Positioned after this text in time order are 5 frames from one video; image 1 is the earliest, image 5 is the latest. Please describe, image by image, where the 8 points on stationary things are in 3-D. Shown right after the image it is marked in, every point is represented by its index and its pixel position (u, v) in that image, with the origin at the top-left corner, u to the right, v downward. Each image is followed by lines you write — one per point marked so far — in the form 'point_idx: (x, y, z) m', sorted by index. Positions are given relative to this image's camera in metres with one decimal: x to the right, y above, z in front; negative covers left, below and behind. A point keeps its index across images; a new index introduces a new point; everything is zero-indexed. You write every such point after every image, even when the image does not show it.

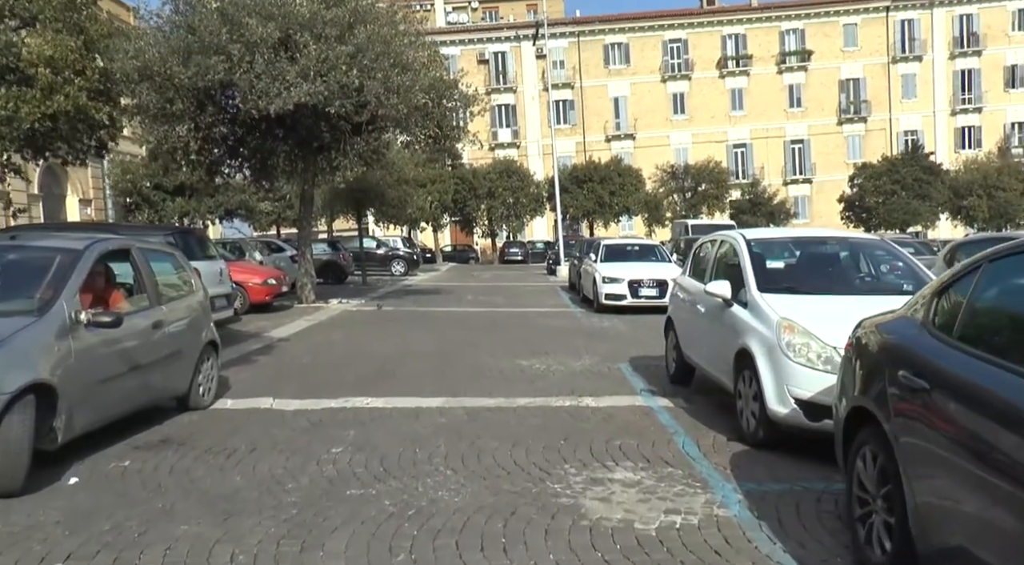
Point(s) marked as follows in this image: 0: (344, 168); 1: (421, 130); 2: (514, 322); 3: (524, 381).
0: (-3.5, +2.4, +18.7) m
1: (-2.0, +3.2, +18.9) m
2: (0.0, -0.7, +16.9) m
3: (+0.2, -1.1, +9.7) m
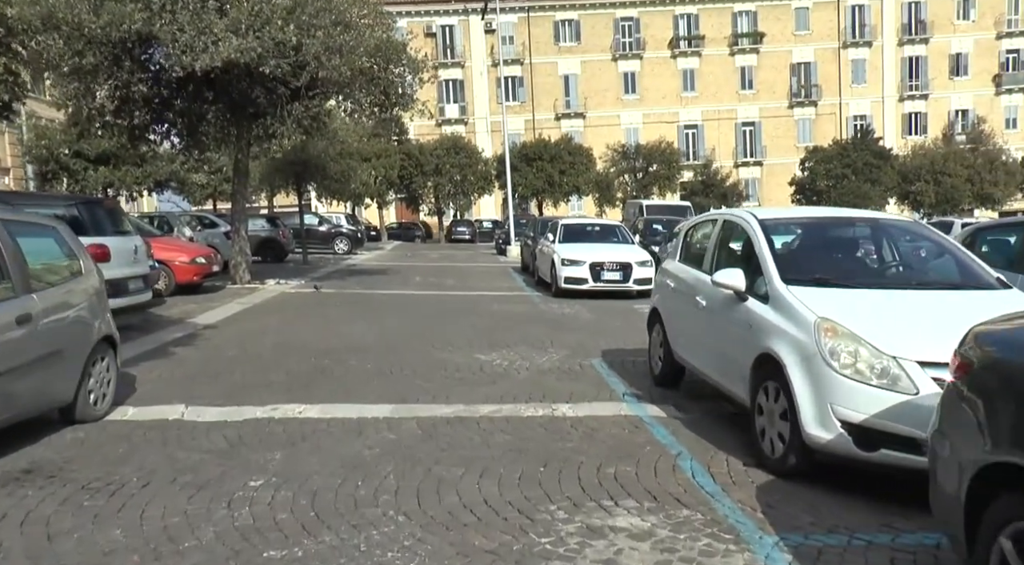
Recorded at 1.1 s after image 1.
0: (-4.4, +2.8, +17.0) m
1: (-2.9, +3.6, +17.3) m
2: (-0.8, -0.4, +15.5) m
3: (-0.2, -0.9, +8.3) m
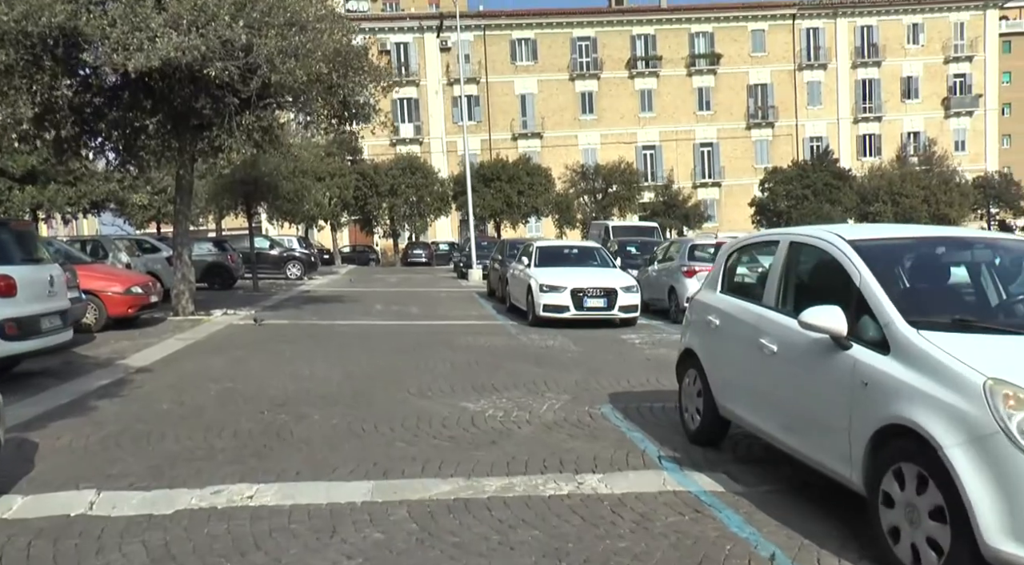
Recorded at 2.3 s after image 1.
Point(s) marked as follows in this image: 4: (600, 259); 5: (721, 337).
0: (-4.8, +2.3, +15.3) m
1: (-3.3, +3.1, +15.7) m
2: (-1.1, -0.9, +13.9) m
3: (-0.2, -1.2, +6.8) m
4: (+1.8, +0.5, +17.9) m
5: (+1.5, -0.4, +6.2) m
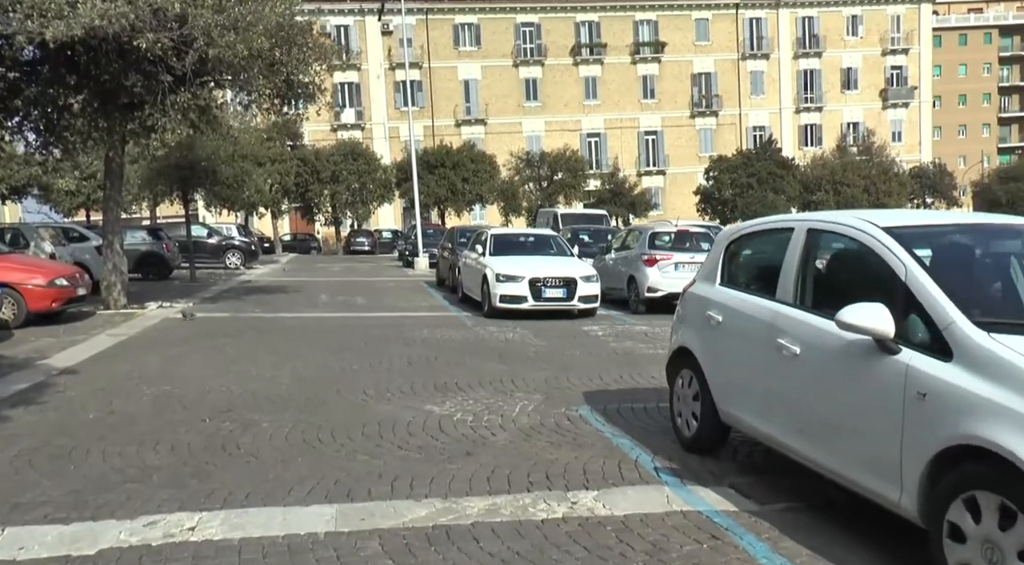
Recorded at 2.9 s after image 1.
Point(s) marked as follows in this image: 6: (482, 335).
0: (-5.6, +2.4, +14.2) m
1: (-4.1, +3.2, +14.7) m
2: (-1.8, -0.7, +13.1) m
3: (-0.4, -1.2, +6.0) m
4: (+0.9, +0.7, +17.3) m
5: (+1.3, -0.3, +5.6) m
6: (-0.4, -0.8, +12.9) m
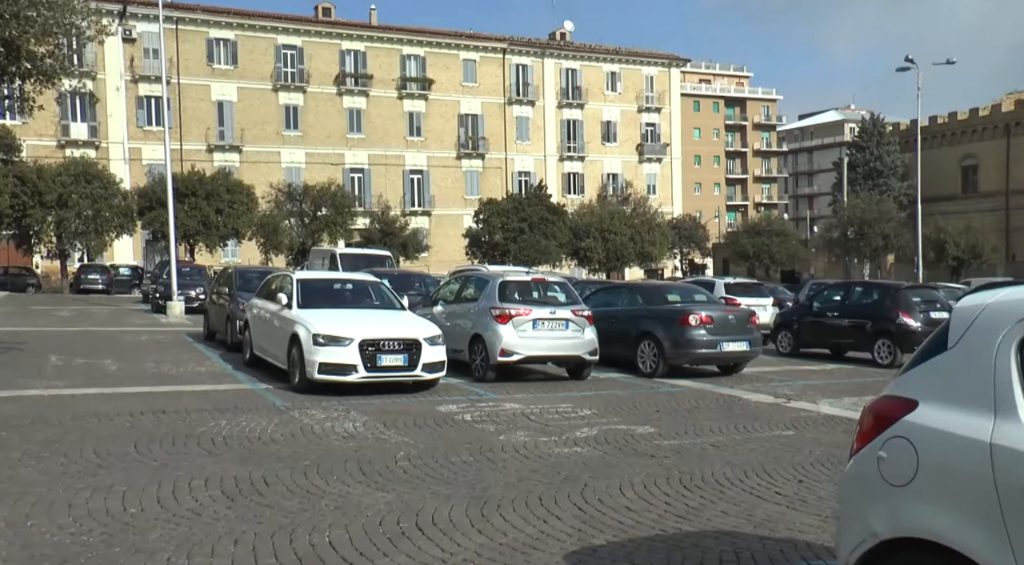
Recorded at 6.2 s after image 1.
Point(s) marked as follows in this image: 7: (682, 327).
0: (-7.3, +1.8, +9.0) m
1: (-6.0, +2.6, +9.9) m
2: (-3.4, -1.4, +8.9) m
3: (0.0, -1.5, +2.5) m
4: (-2.0, -0.2, +13.6) m
5: (+1.7, -0.7, +2.5) m
6: (-2.0, -1.5, +9.1) m
7: (+2.7, -0.7, +14.3) m
